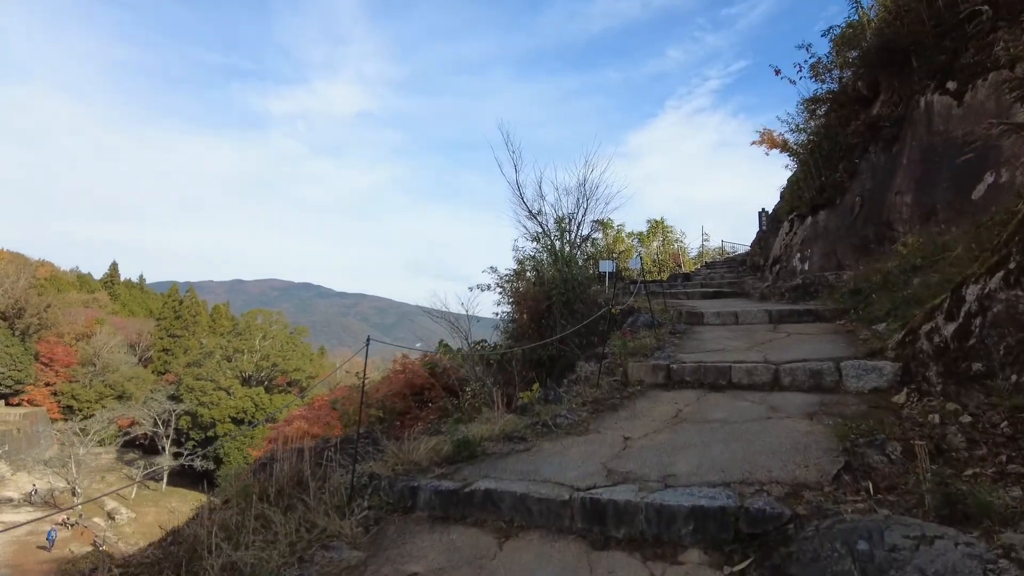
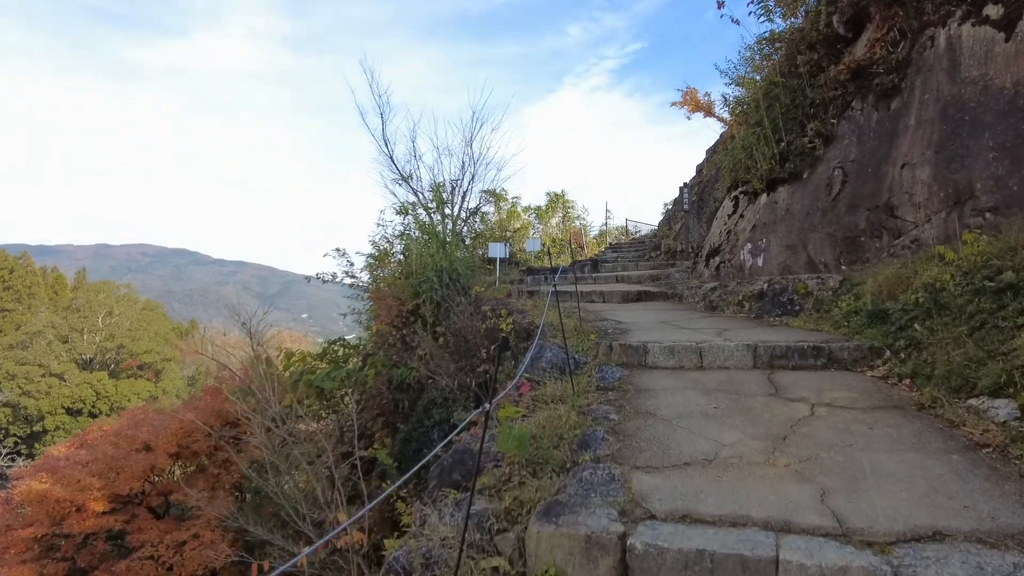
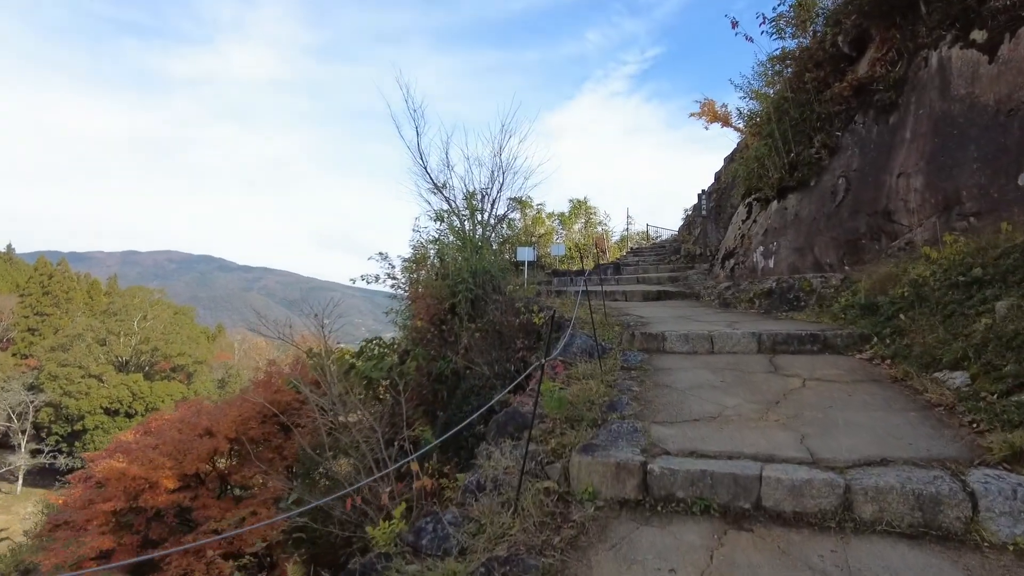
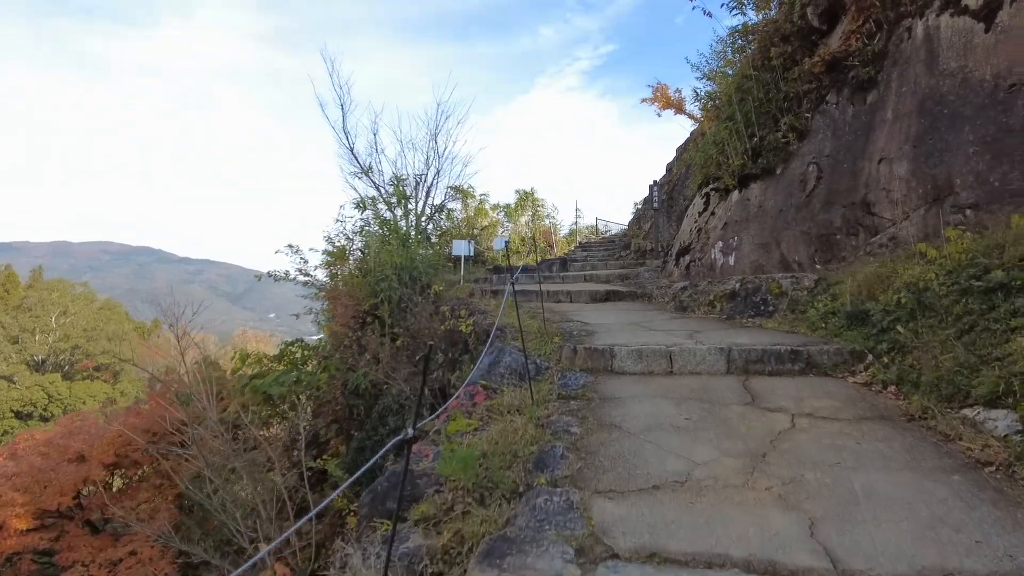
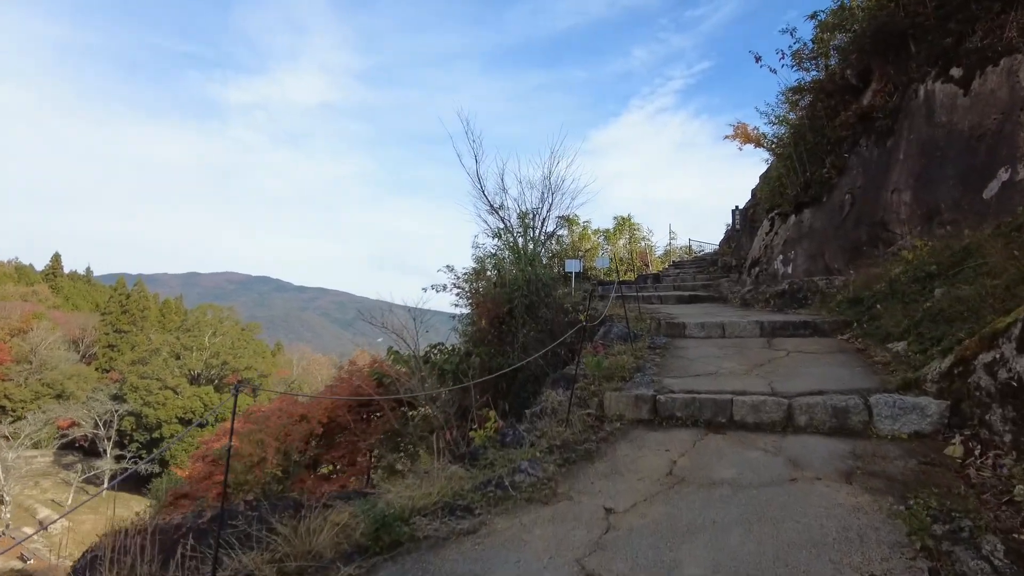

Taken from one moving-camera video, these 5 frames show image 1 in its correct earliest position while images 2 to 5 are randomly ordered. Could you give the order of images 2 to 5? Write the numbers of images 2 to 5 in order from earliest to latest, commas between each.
5, 3, 2, 4
